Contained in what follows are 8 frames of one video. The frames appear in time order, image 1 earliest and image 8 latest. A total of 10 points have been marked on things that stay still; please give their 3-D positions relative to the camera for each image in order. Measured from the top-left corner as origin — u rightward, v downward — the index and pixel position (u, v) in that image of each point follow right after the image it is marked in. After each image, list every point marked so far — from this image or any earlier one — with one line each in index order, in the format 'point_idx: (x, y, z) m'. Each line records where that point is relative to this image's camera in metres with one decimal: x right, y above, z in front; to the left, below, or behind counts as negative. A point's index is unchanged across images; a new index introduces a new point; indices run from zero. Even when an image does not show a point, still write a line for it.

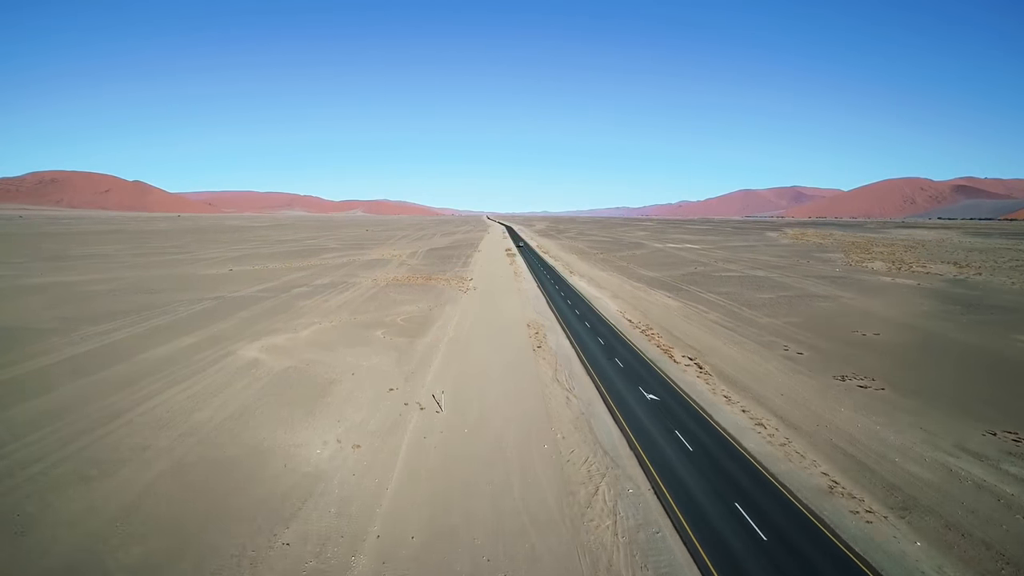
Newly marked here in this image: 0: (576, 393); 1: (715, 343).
0: (+2.1, -3.5, +14.3) m
1: (+9.3, -2.5, +19.9) m
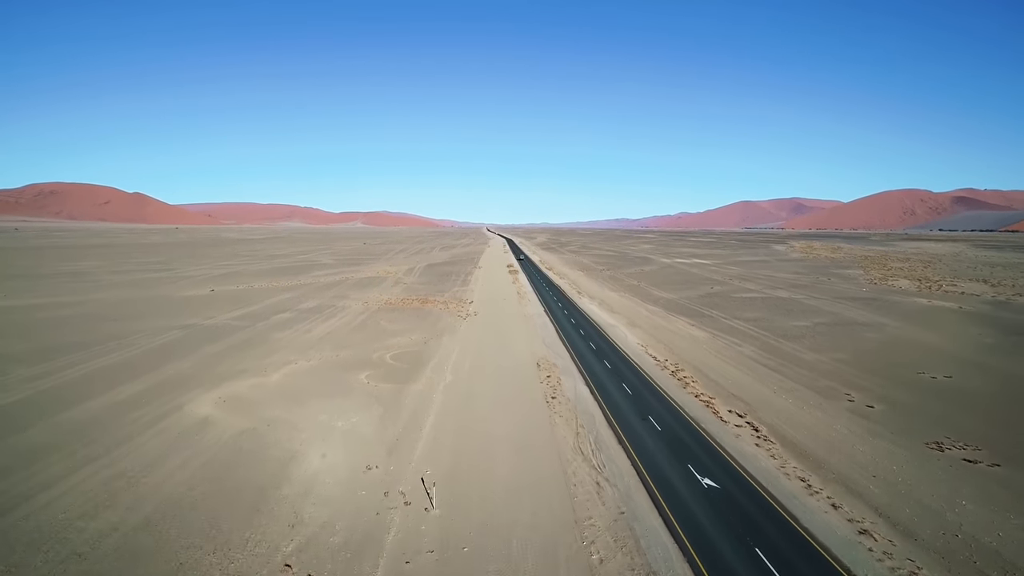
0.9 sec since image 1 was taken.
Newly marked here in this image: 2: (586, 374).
0: (+2.5, -4.8, +11.1) m
1: (+9.6, -3.9, +16.7) m
2: (+3.2, -3.7, +18.5) m
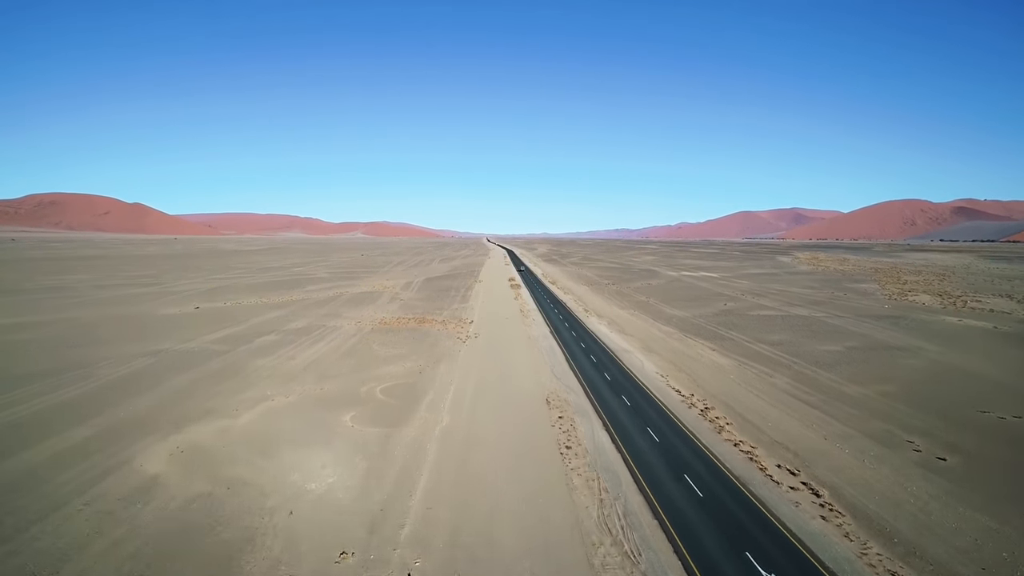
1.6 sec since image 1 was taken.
0: (+2.7, -5.6, +8.8) m
1: (+9.8, -4.9, +14.3) m
2: (+3.4, -4.7, +16.2) m
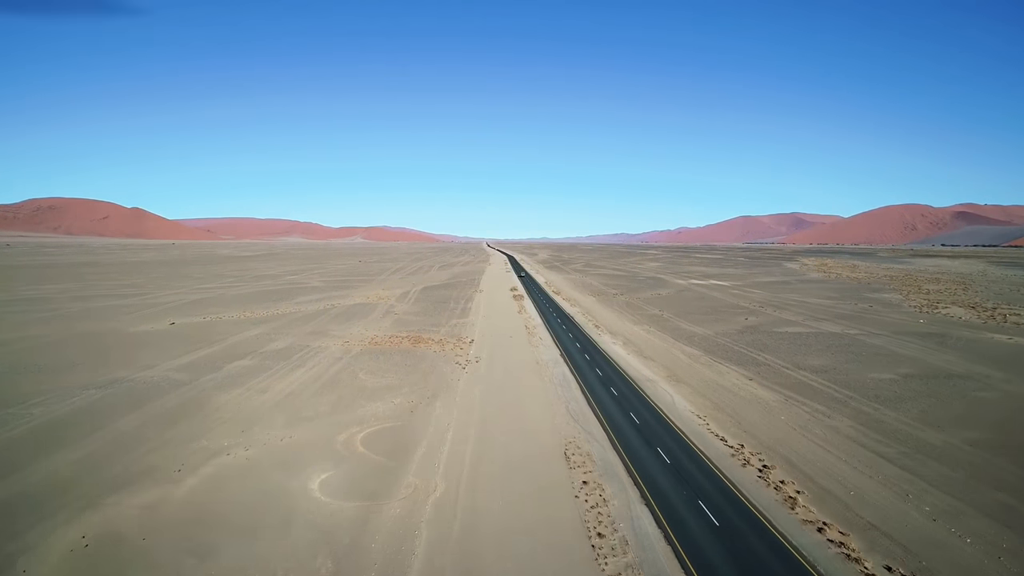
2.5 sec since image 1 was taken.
0: (+3.0, -6.5, +5.5) m
1: (+10.2, -5.8, +11.1) m
2: (+3.8, -5.6, +13.0) m
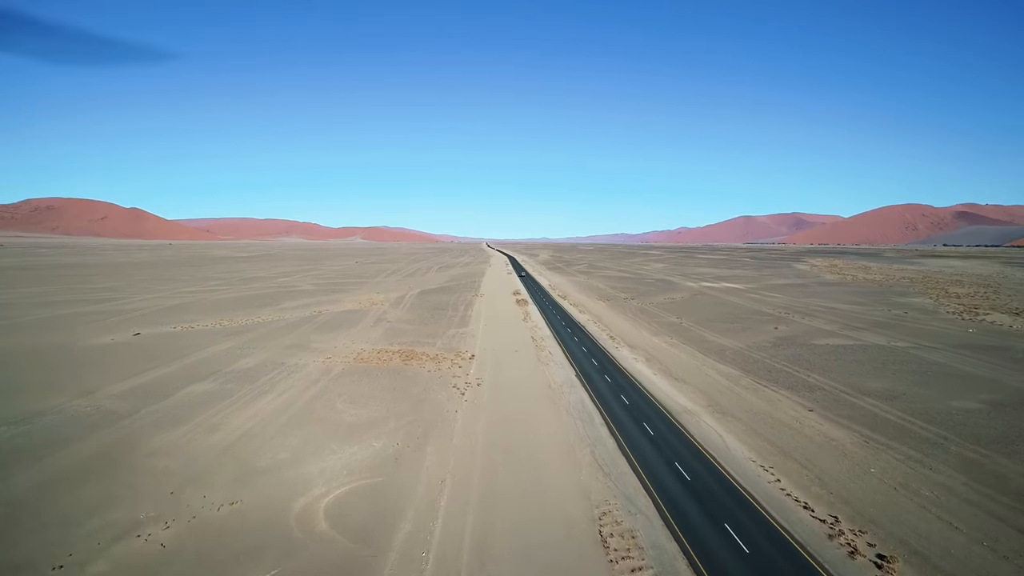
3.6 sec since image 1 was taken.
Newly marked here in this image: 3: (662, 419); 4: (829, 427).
0: (+3.4, -6.9, +1.8) m
1: (+10.6, -6.2, +7.4) m
2: (+4.1, -6.1, +9.3) m
3: (+5.9, -5.2, +16.8) m
4: (+11.9, -5.2, +16.3) m
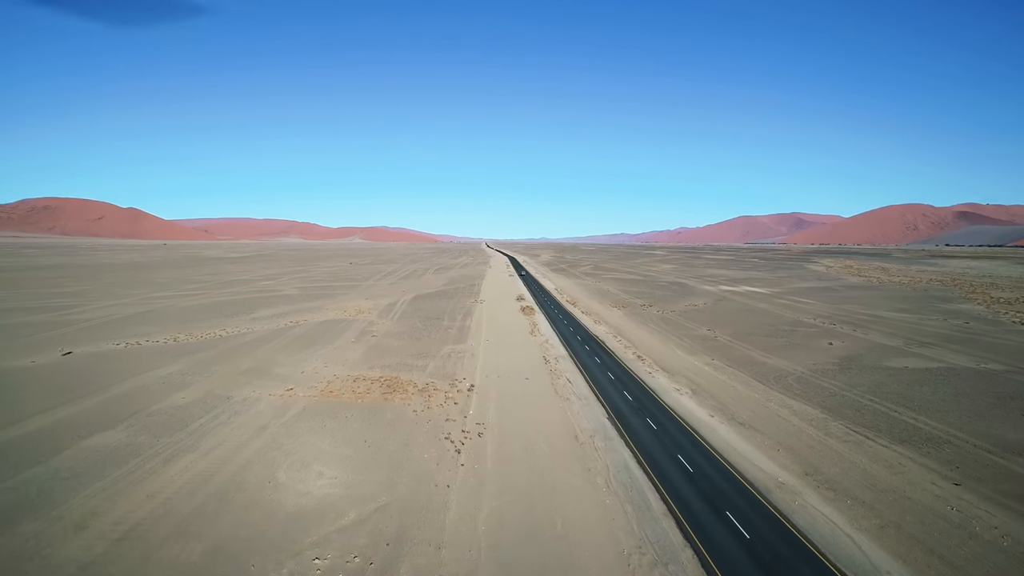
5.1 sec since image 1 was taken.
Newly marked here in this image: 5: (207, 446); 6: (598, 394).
0: (+3.9, -7.5, -3.6) m
1: (+11.1, -6.8, +2.0) m
2: (+4.6, -6.6, +3.9) m
3: (+6.4, -5.8, +11.5) m
4: (+12.3, -5.7, +10.9) m
5: (-10.3, -5.3, +14.7) m
6: (+4.0, -4.9, +19.9) m
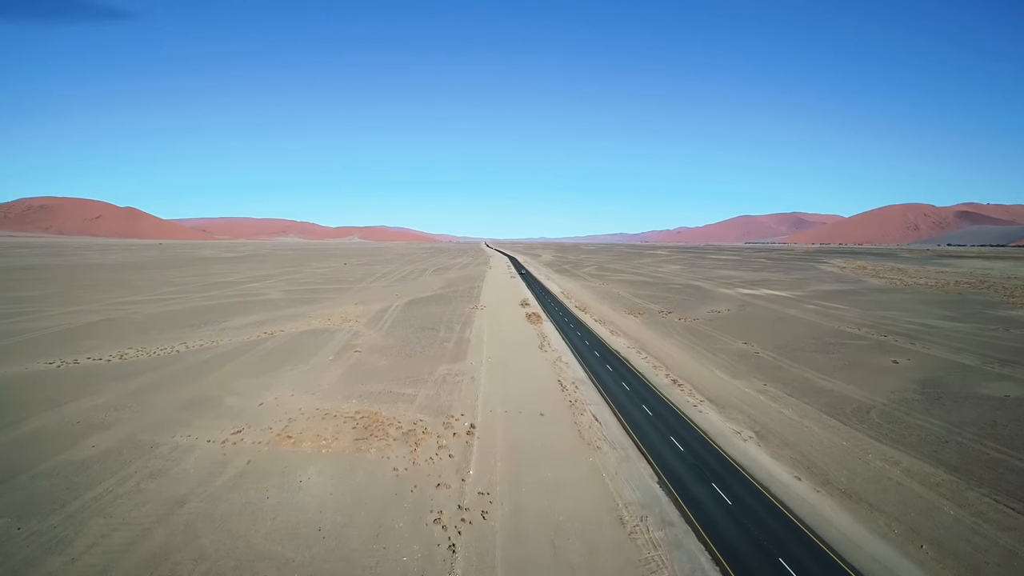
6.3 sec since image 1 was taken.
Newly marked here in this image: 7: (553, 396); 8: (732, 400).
0: (+4.4, -8.0, -8.2) m
1: (+11.5, -7.3, -2.5) m
2: (+5.1, -7.1, -0.7) m
3: (+6.8, -6.2, +6.9) m
4: (+12.8, -6.2, +6.4) m
5: (-9.8, -5.8, +10.1) m
6: (+4.4, -5.4, +15.3) m
7: (+1.9, -4.8, +19.2) m
8: (+9.6, -4.9, +19.0) m
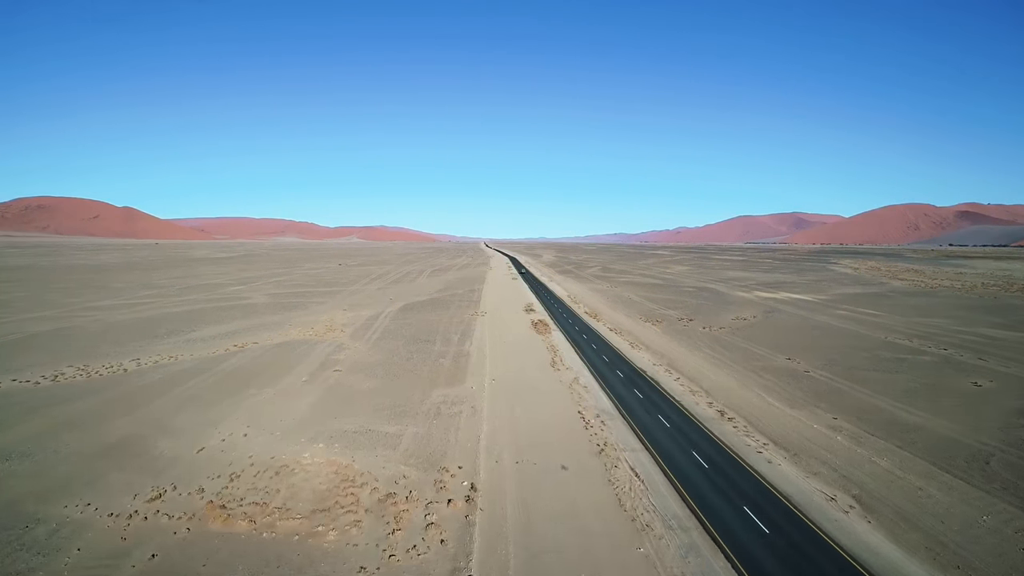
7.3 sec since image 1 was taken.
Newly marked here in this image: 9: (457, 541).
0: (+4.8, -8.4, -12.2) m
1: (+12.0, -7.7, -6.6) m
2: (+5.5, -7.5, -4.7) m
3: (+7.2, -6.7, +2.8) m
4: (+13.2, -6.6, +2.3) m
5: (-9.4, -6.2, +6.0) m
6: (+4.8, -5.8, +11.2) m
7: (+2.3, -5.2, +15.2) m
8: (+10.0, -5.3, +14.9) m
9: (-1.2, -5.8, +10.2) m
